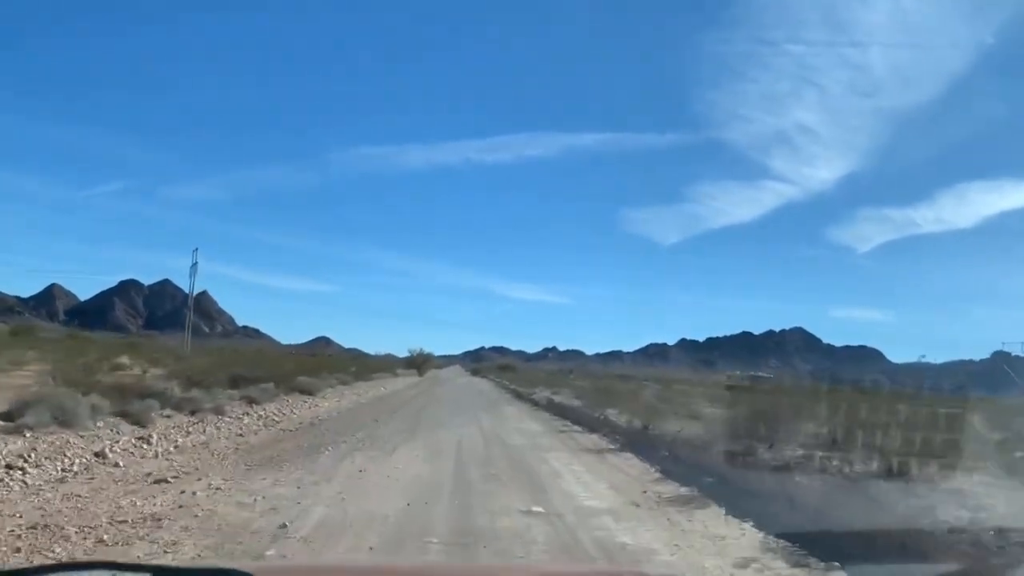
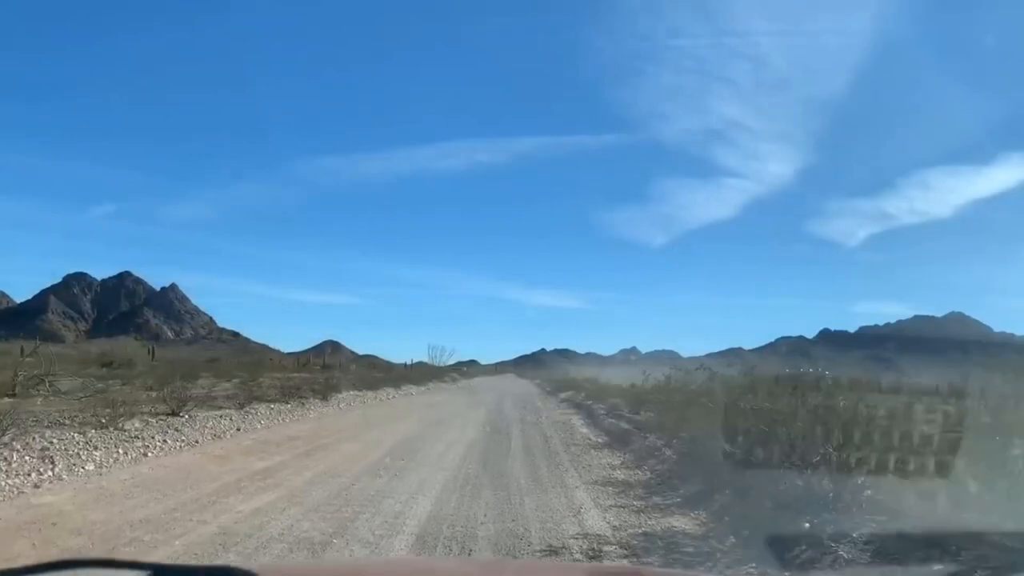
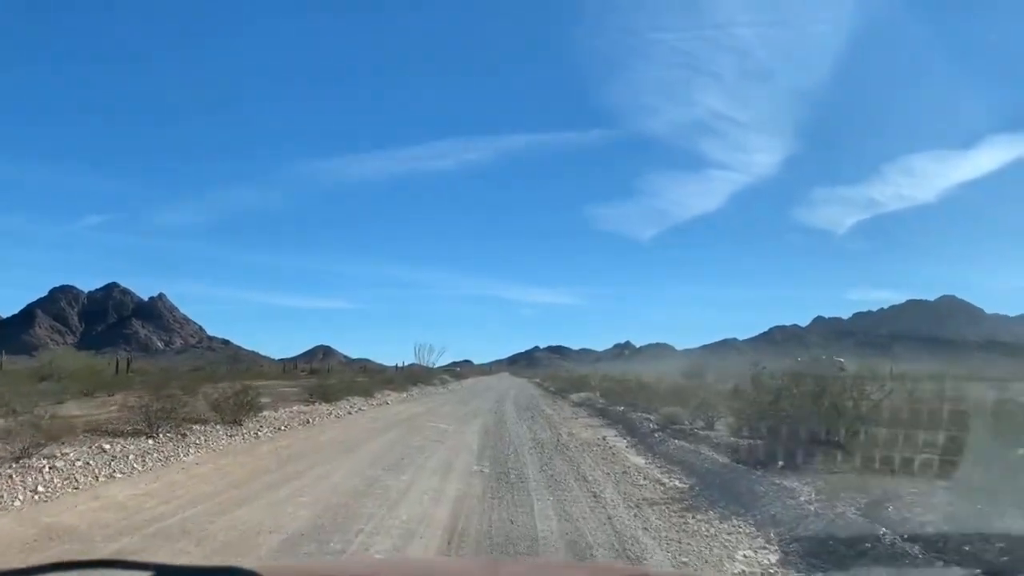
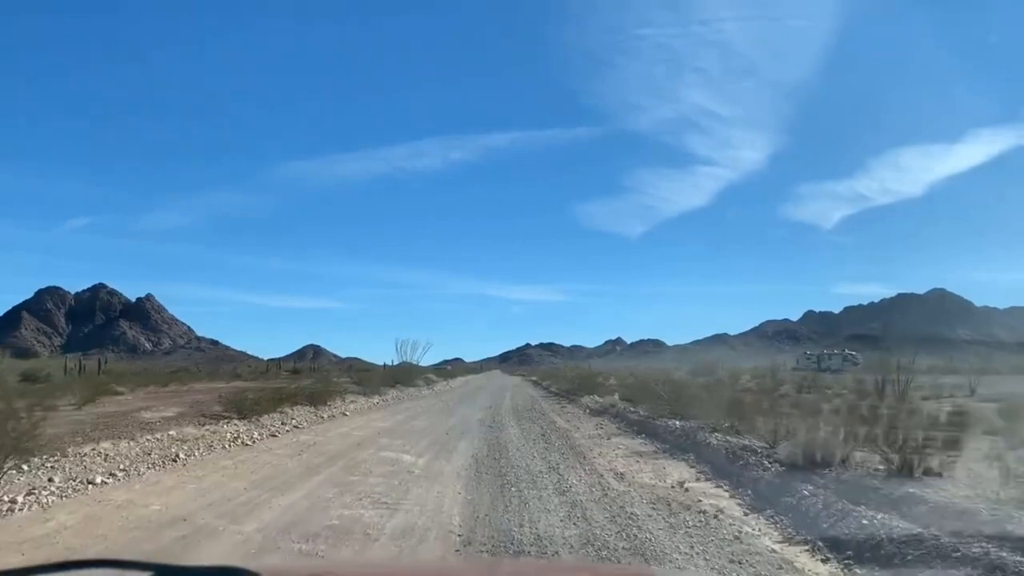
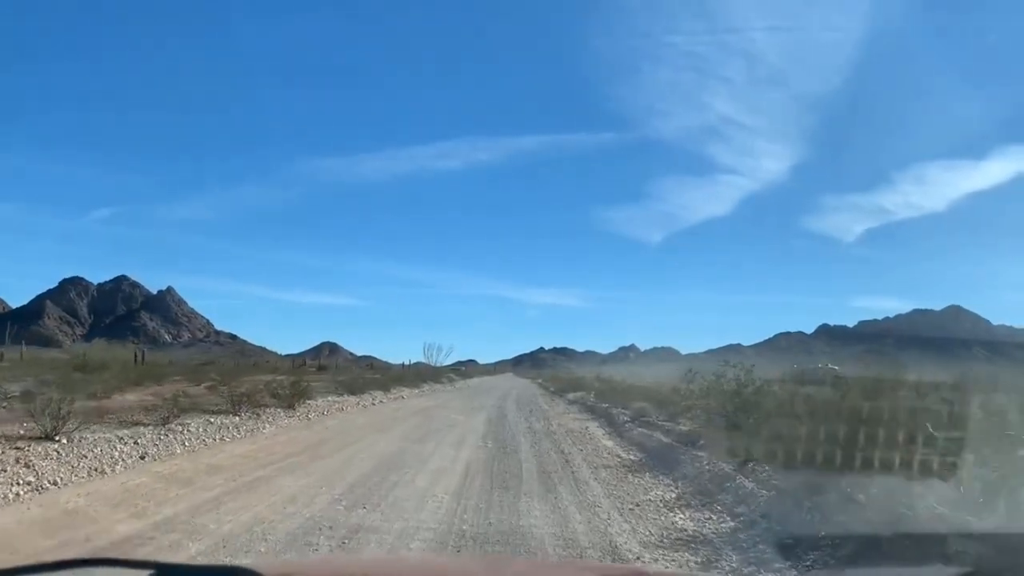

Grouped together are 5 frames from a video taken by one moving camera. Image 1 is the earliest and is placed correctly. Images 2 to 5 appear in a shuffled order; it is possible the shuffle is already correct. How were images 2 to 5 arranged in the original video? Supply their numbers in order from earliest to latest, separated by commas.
2, 5, 3, 4
